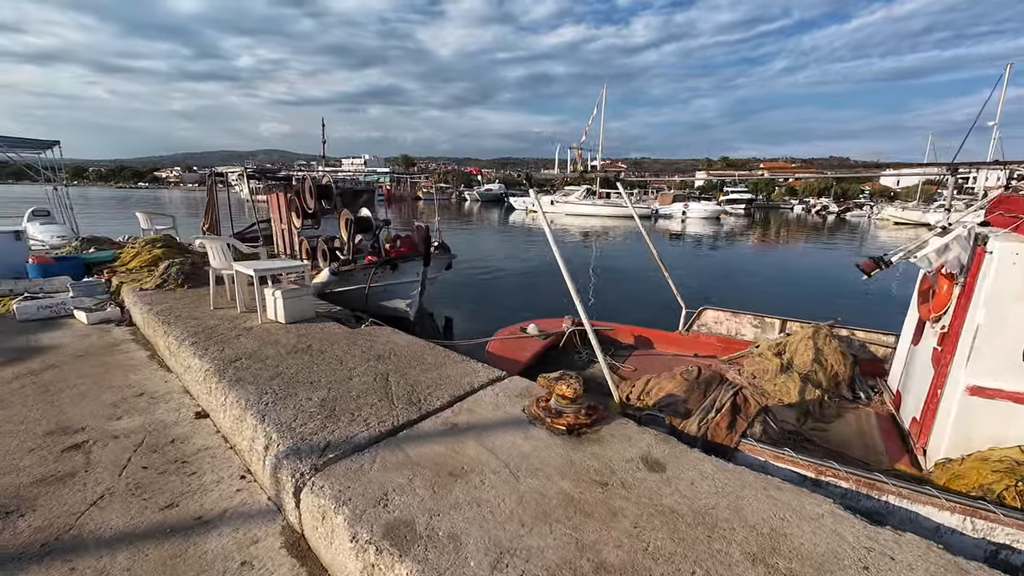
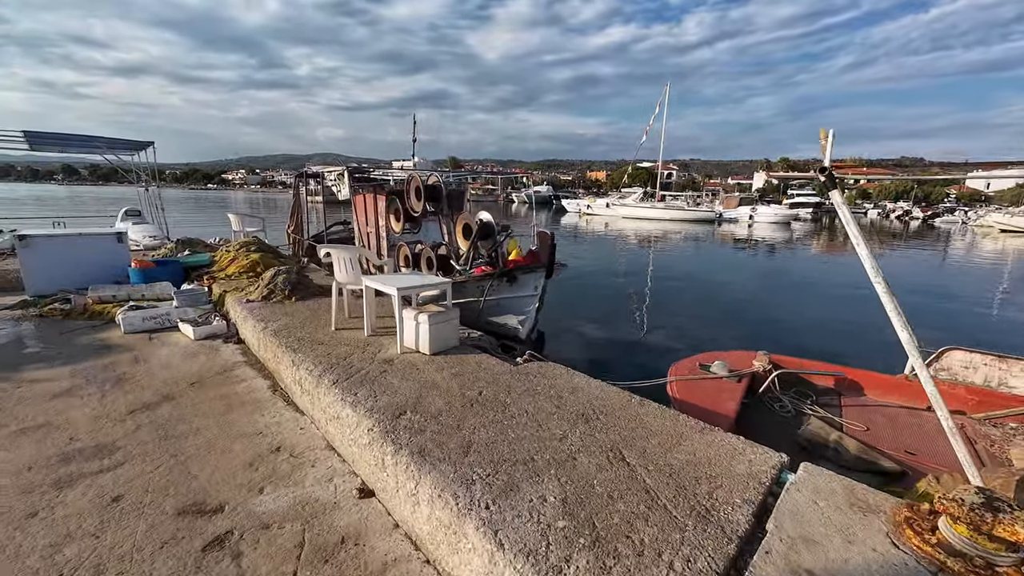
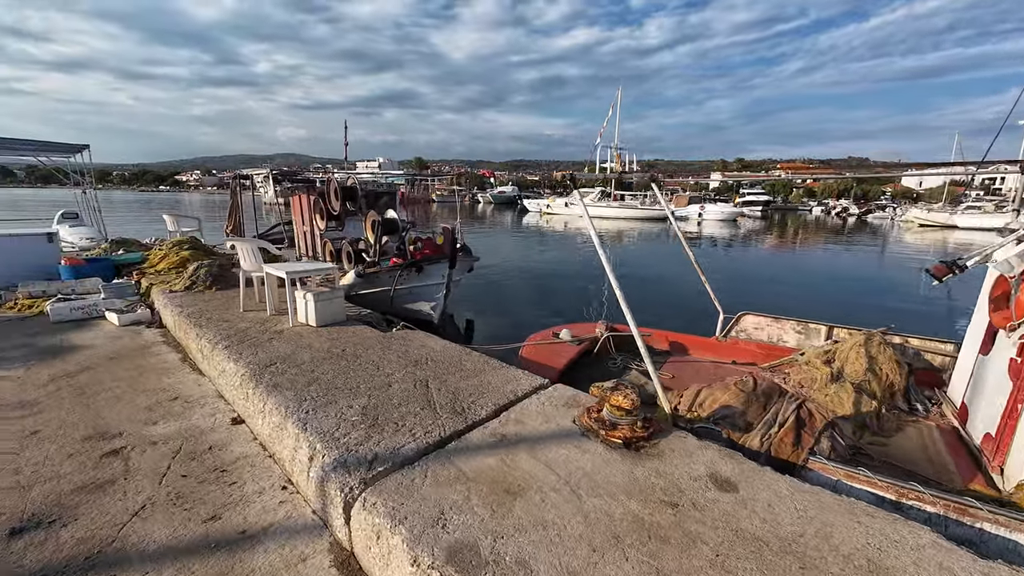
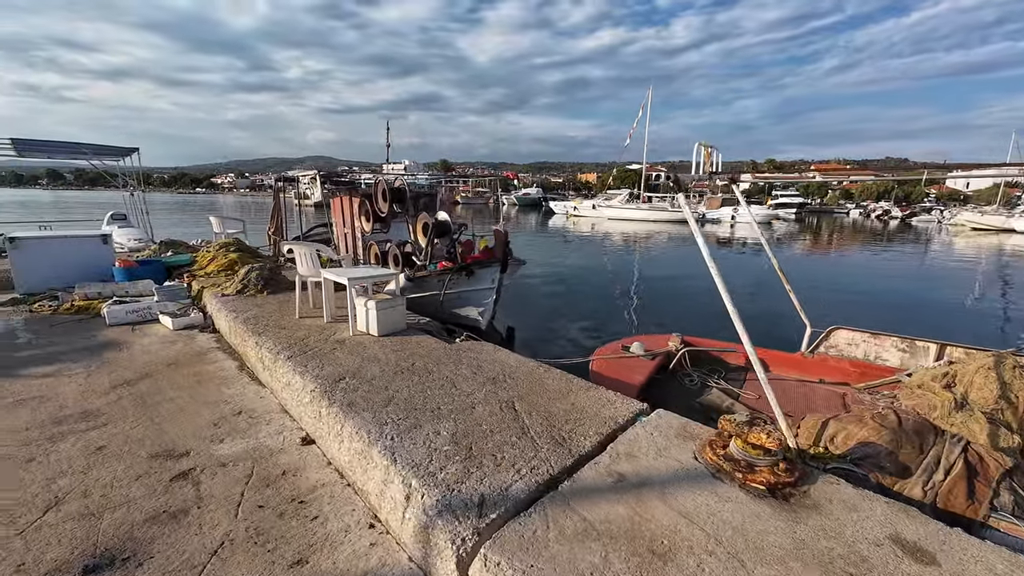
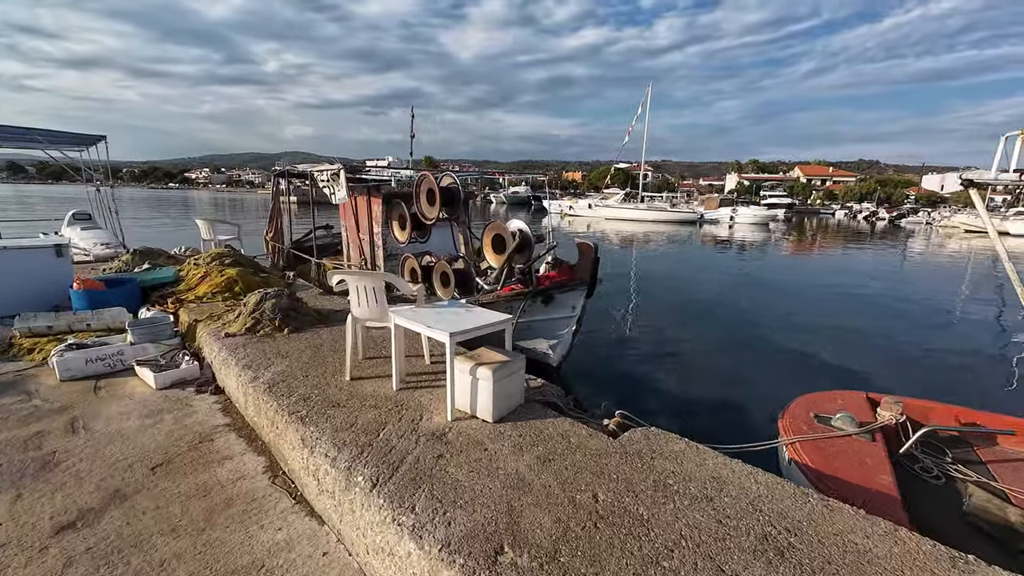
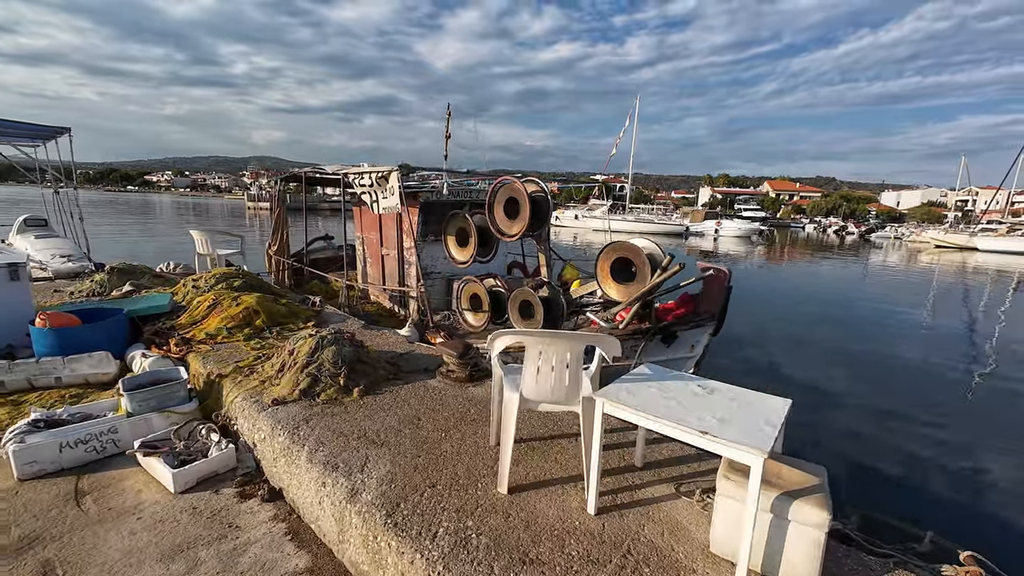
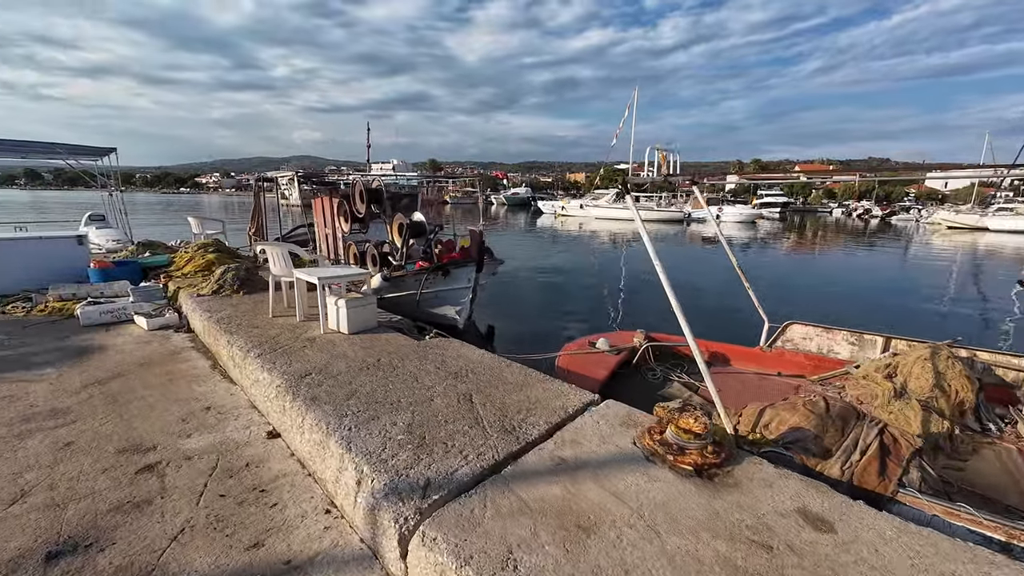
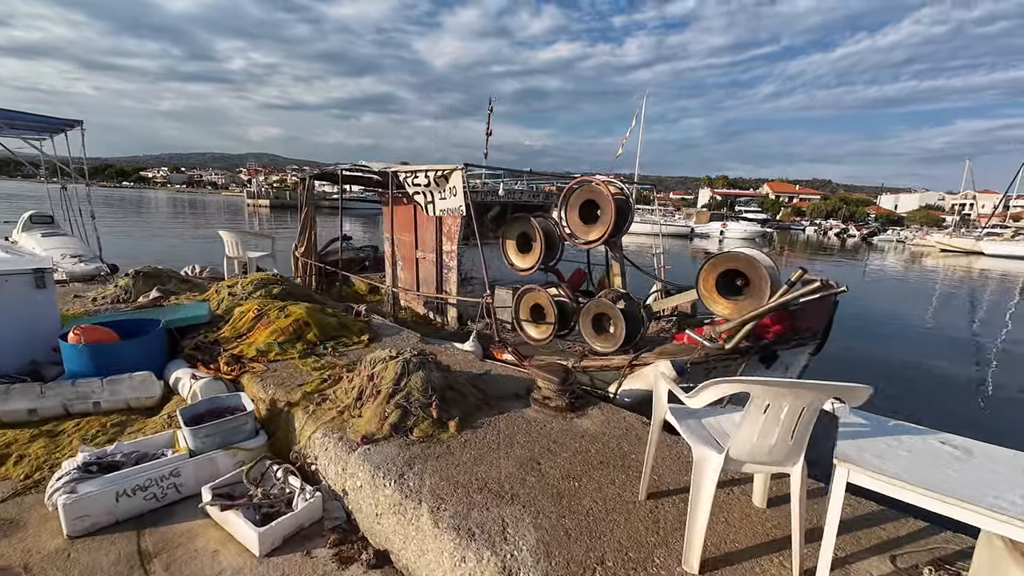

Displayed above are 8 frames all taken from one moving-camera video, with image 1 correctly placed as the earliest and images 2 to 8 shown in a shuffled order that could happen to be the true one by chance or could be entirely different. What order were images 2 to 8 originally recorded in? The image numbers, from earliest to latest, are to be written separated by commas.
3, 7, 4, 2, 5, 6, 8
